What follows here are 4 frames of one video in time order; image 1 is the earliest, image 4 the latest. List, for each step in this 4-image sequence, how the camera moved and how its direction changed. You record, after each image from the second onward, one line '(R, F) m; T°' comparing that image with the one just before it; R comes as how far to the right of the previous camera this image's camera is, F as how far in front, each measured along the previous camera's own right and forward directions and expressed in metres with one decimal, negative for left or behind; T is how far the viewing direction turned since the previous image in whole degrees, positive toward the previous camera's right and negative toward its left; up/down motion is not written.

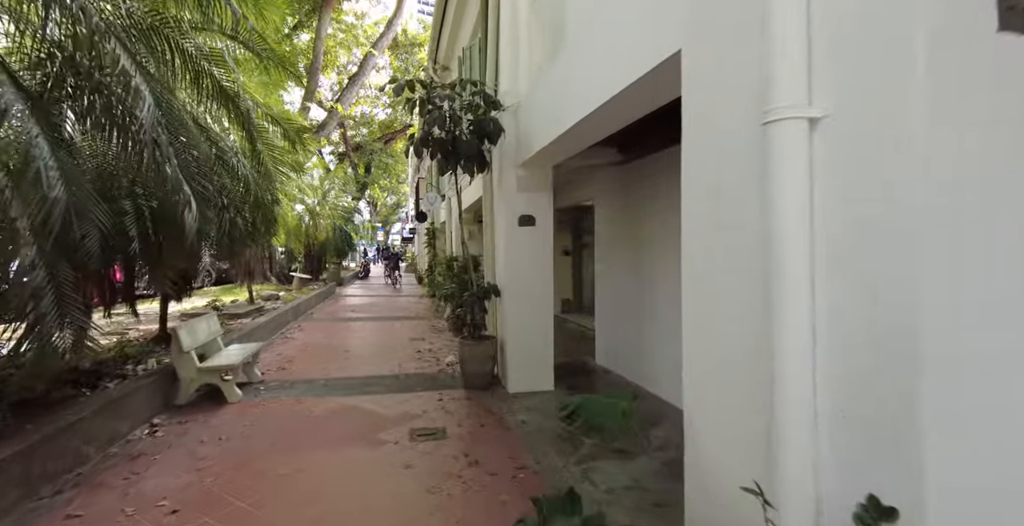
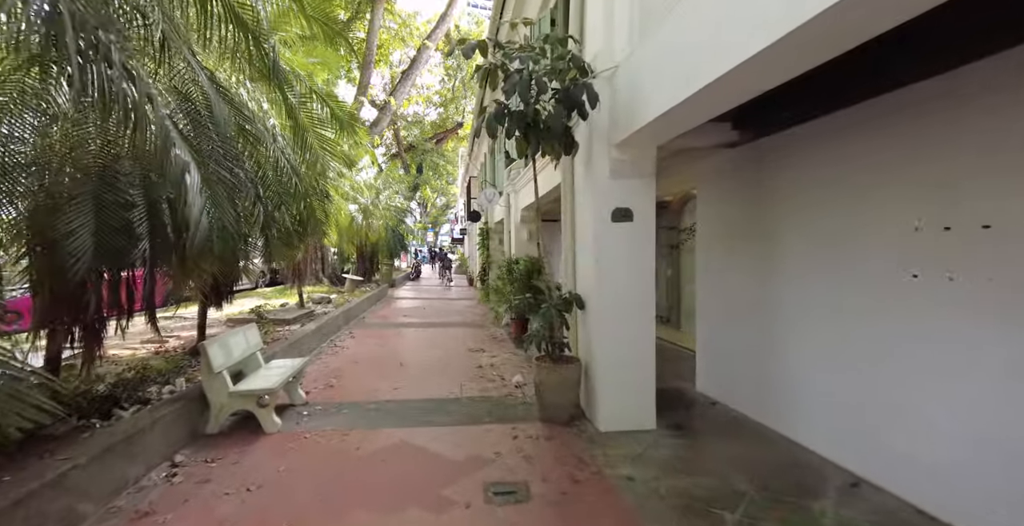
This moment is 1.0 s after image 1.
(-0.4, +1.1) m; -6°
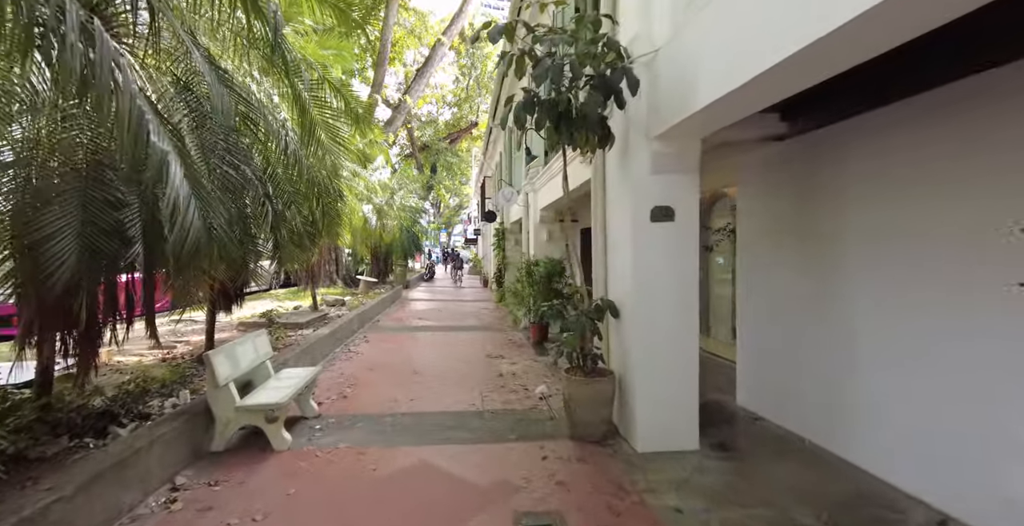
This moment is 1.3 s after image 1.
(-0.1, +0.4) m; -2°
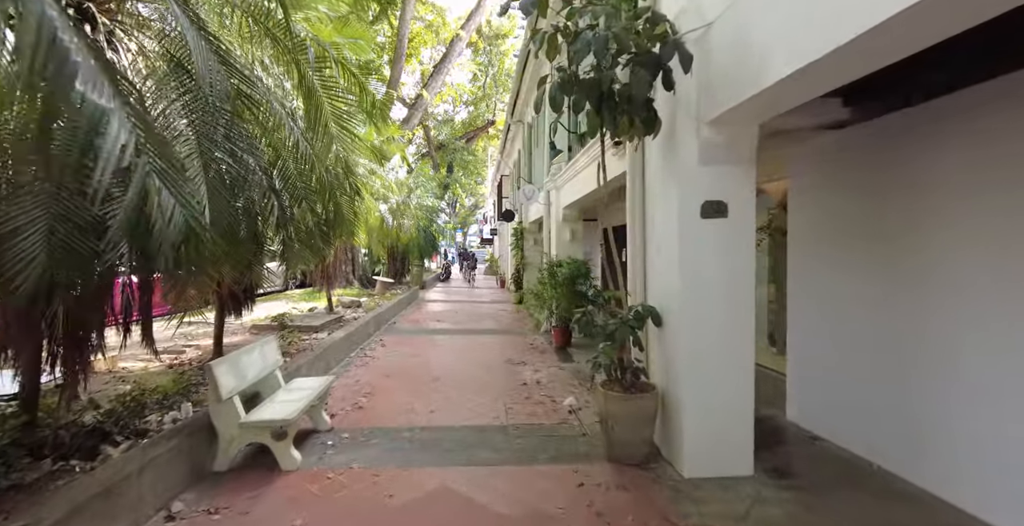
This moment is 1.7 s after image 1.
(-0.1, +0.4) m; -2°
